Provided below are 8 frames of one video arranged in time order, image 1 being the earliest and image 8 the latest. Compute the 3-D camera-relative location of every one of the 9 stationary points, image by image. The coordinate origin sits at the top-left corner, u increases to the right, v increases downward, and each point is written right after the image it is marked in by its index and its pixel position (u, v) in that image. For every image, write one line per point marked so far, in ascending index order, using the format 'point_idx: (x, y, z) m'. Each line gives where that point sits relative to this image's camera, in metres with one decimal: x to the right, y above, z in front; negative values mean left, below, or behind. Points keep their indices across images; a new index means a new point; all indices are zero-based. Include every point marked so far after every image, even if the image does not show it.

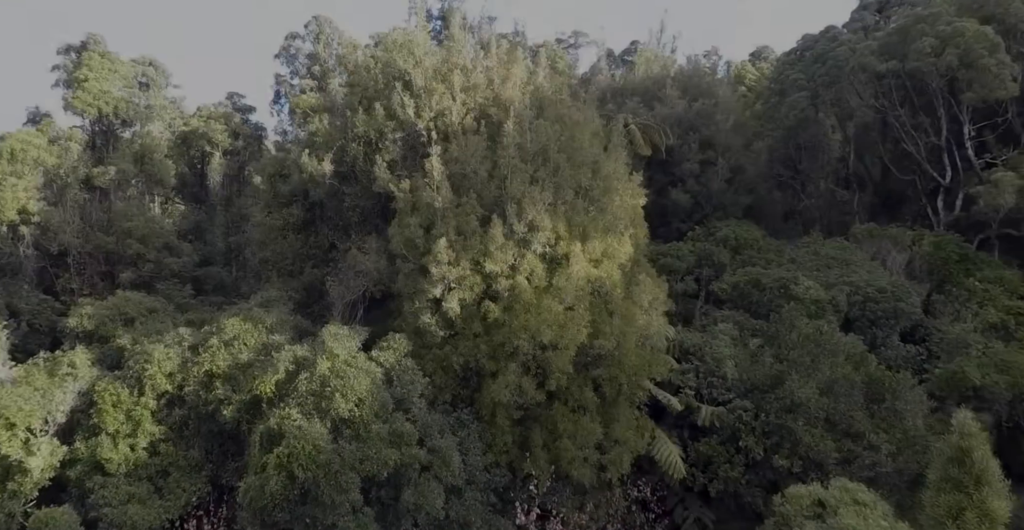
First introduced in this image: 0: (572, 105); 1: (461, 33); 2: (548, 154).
0: (+1.3, +3.6, +16.7) m
1: (-1.1, +5.0, +16.5) m
2: (+0.7, +2.2, +15.2) m
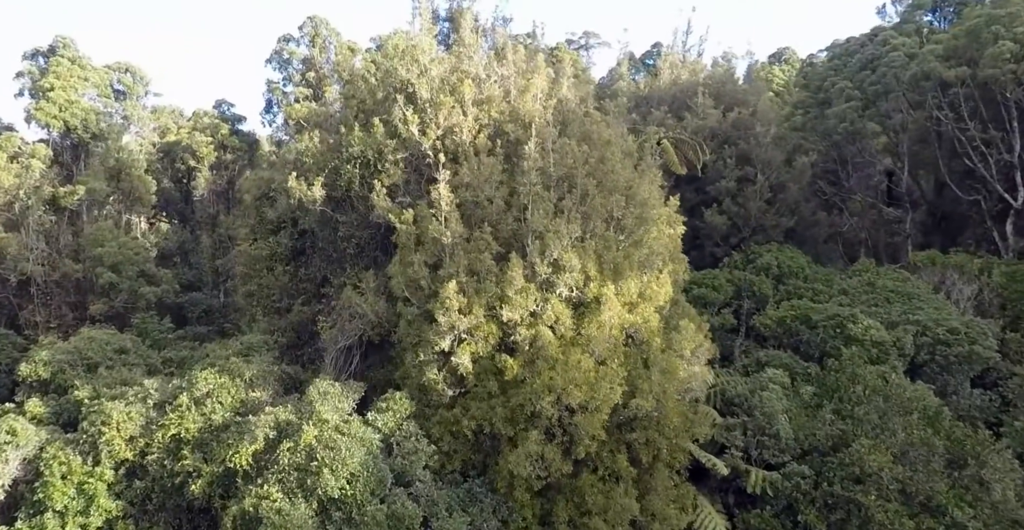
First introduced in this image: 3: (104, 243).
0: (+1.7, +2.8, +14.5) m
1: (-0.7, +4.3, +14.3) m
2: (+1.1, +1.4, +13.0) m
3: (-9.9, +0.5, +18.4) m
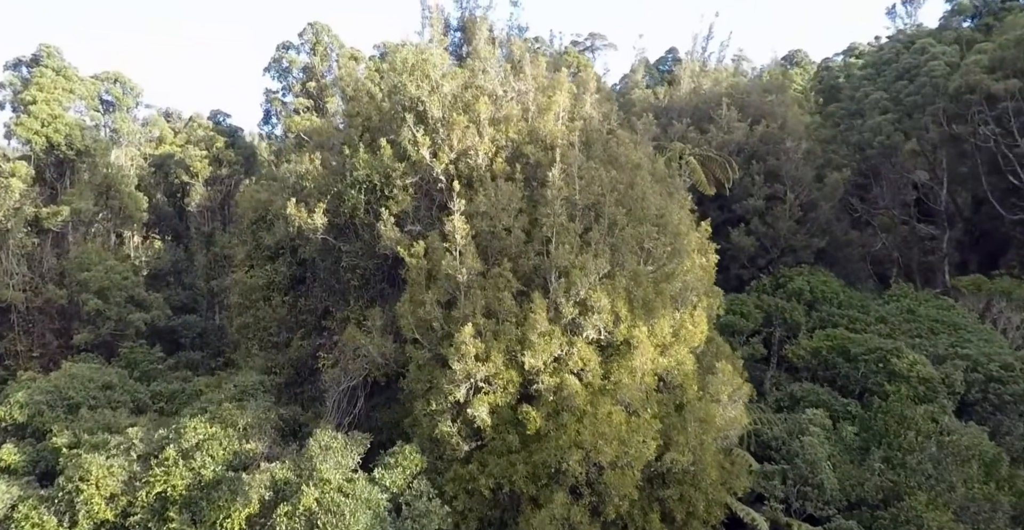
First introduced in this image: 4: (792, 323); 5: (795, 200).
0: (+2.0, +2.2, +13.3) m
1: (-0.4, +3.7, +13.1) m
2: (+1.4, +0.9, +11.8) m
3: (-9.6, -0.1, +17.2) m
4: (+6.3, -1.3, +16.9) m
5: (+6.9, +1.6, +18.4) m
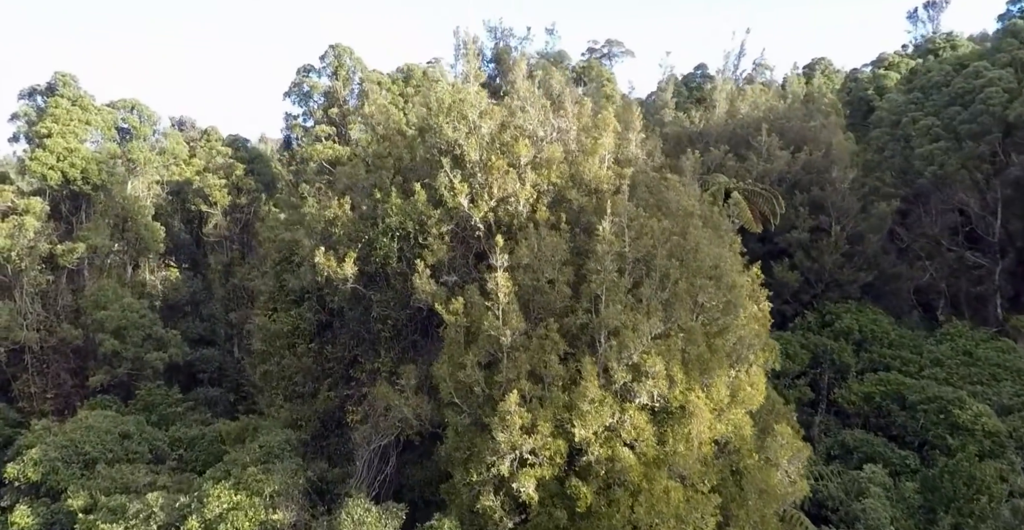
0: (+2.6, +1.4, +12.5) m
1: (+0.3, +2.9, +12.3) m
2: (+2.0, 0.0, +10.9) m
3: (-8.9, -0.9, +16.5) m
4: (+7.0, -2.1, +16.1) m
5: (+7.6, +0.7, +17.5) m
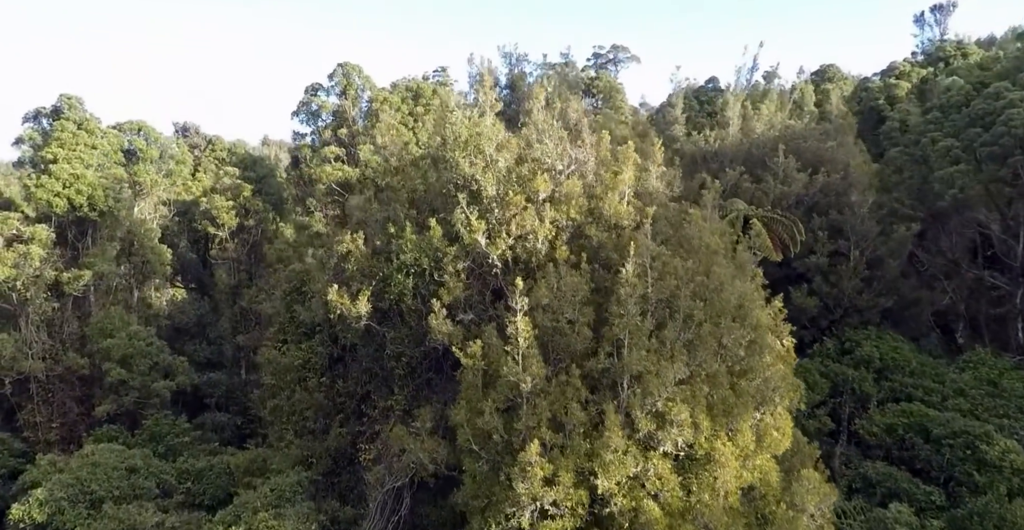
0: (+2.9, +0.9, +12.1) m
1: (+0.5, +2.3, +12.0) m
2: (+2.3, -0.5, +10.6) m
3: (-8.6, -1.5, +16.2) m
4: (+7.3, -2.7, +15.7) m
5: (+7.9, +0.2, +17.2) m
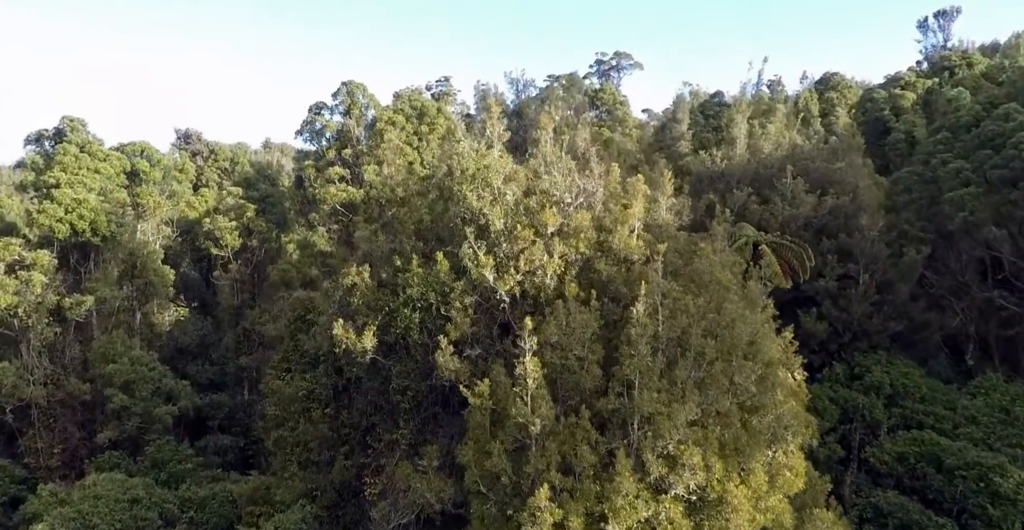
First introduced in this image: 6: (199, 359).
0: (+3.0, +0.3, +12.0) m
1: (+0.6, +1.8, +11.8) m
2: (+2.4, -1.0, +10.5) m
3: (-8.4, -2.0, +16.1) m
4: (+7.4, -3.2, +15.5) m
5: (+8.0, -0.4, +17.0) m
6: (-8.1, -2.4, +19.7) m
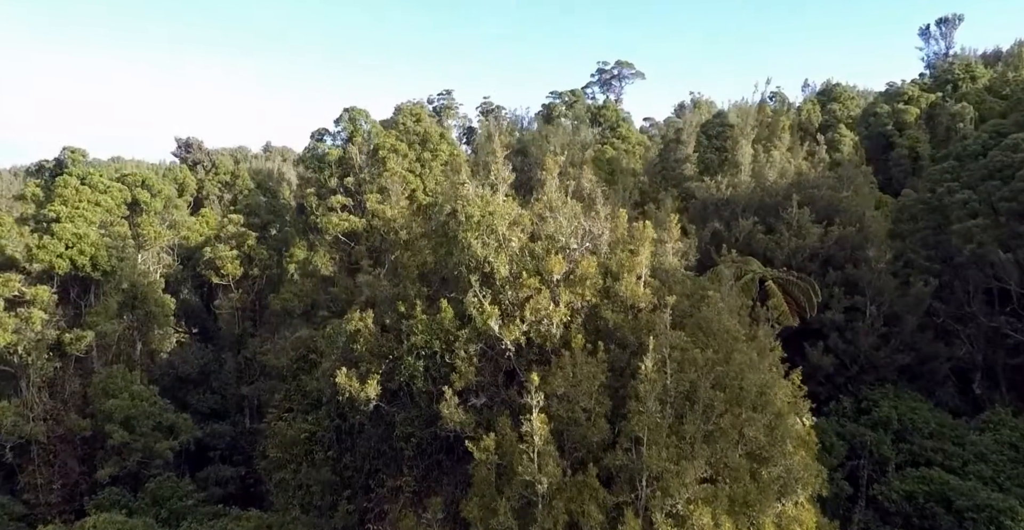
0: (+3.1, -0.4, +11.8) m
1: (+0.7, +1.1, +11.7) m
2: (+2.5, -1.7, +10.3) m
3: (-8.4, -2.7, +15.9) m
4: (+7.5, -3.9, +15.4) m
5: (+8.1, -1.1, +16.8) m
6: (-8.1, -3.2, +19.6) m
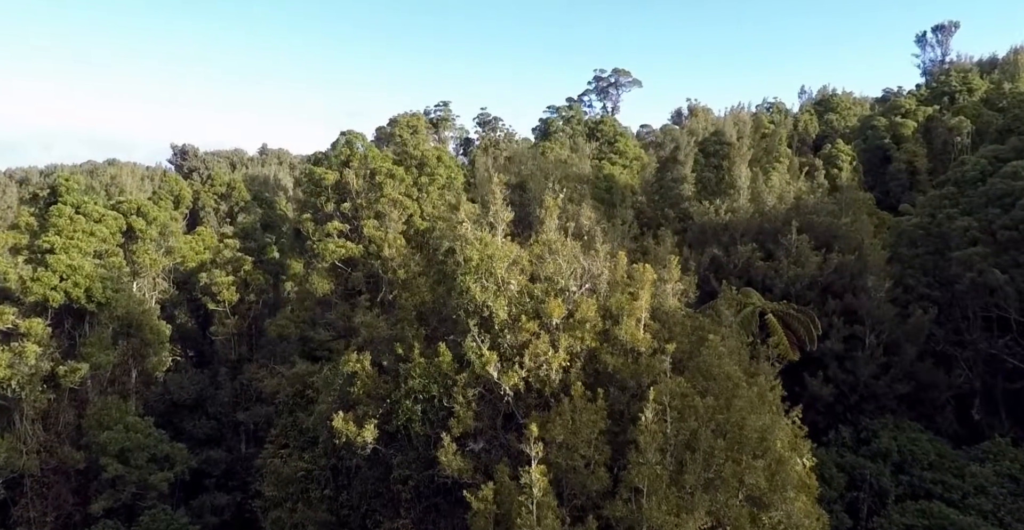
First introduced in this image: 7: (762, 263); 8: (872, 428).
0: (+3.1, -1.0, +11.7) m
1: (+0.7, +0.5, +11.6) m
2: (+2.5, -2.4, +10.2) m
3: (-8.4, -3.3, +15.8) m
4: (+7.4, -4.6, +15.3) m
5: (+8.1, -1.7, +16.8) m
6: (-8.1, -3.8, +19.4) m
7: (+6.0, +0.1, +18.0) m
8: (+7.8, -3.5, +16.4) m
